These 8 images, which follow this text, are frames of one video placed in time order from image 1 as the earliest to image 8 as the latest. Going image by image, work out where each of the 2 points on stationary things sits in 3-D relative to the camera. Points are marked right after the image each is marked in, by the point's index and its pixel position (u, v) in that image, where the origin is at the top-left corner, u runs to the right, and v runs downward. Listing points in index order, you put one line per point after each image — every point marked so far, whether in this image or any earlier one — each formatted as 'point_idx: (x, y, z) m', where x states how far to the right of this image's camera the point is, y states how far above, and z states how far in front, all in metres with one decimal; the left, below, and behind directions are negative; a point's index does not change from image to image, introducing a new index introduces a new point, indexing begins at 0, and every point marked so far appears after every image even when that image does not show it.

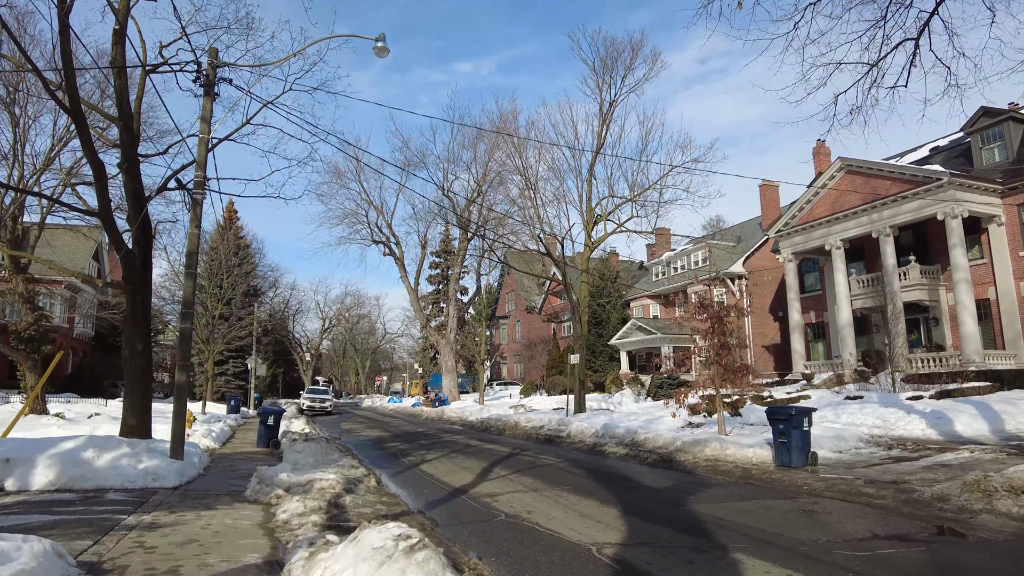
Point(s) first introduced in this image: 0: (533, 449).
0: (+0.5, -3.7, +14.7) m
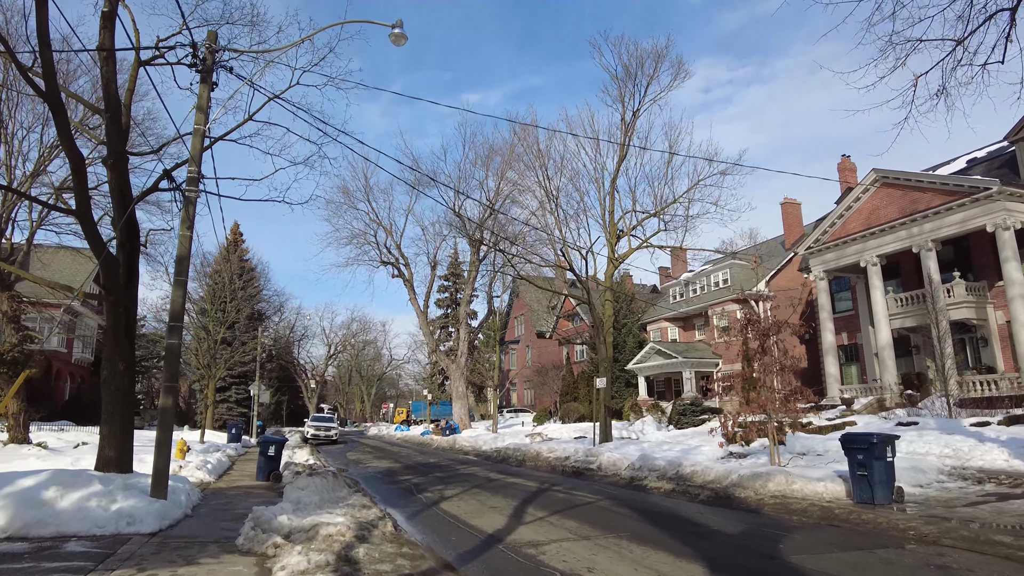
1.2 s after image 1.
0: (+1.1, -4.0, +13.1) m
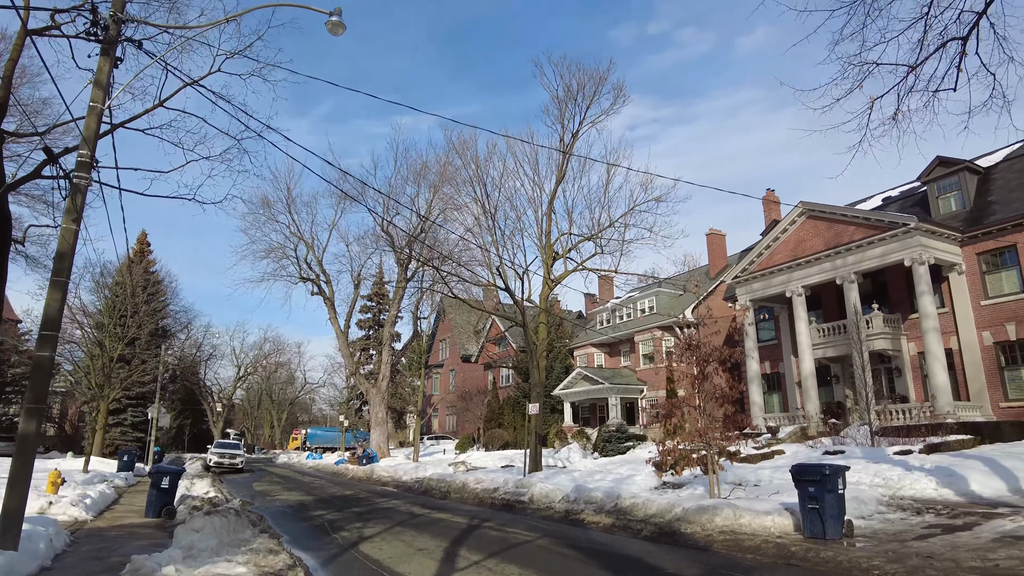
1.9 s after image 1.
0: (-0.3, -4.3, +12.1) m
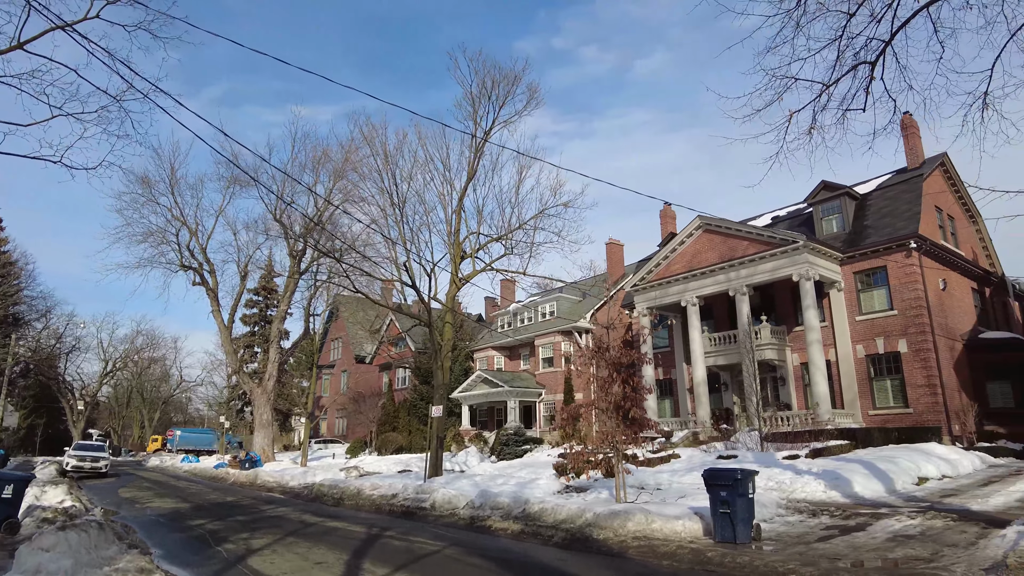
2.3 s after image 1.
0: (-2.0, -4.2, +11.4) m
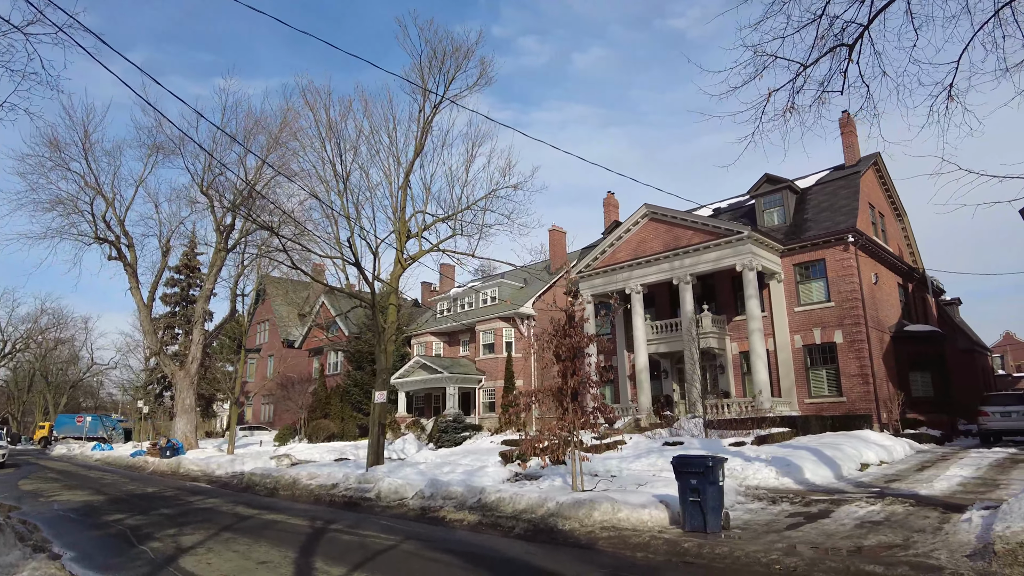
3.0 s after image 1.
0: (-2.8, -3.8, +10.6) m
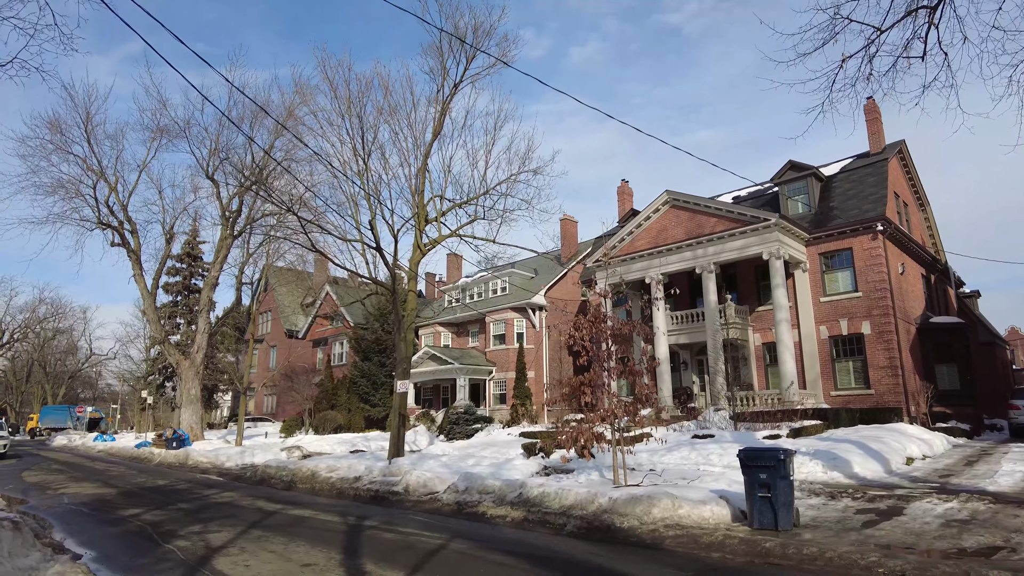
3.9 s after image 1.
0: (-2.1, -3.5, +10.0) m
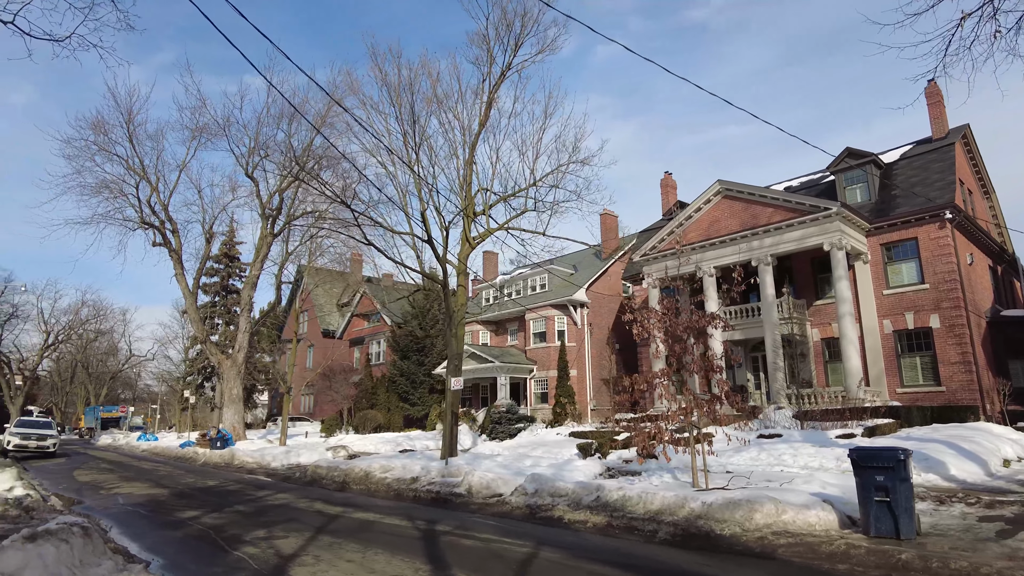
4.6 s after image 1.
0: (-1.0, -3.3, +9.4) m
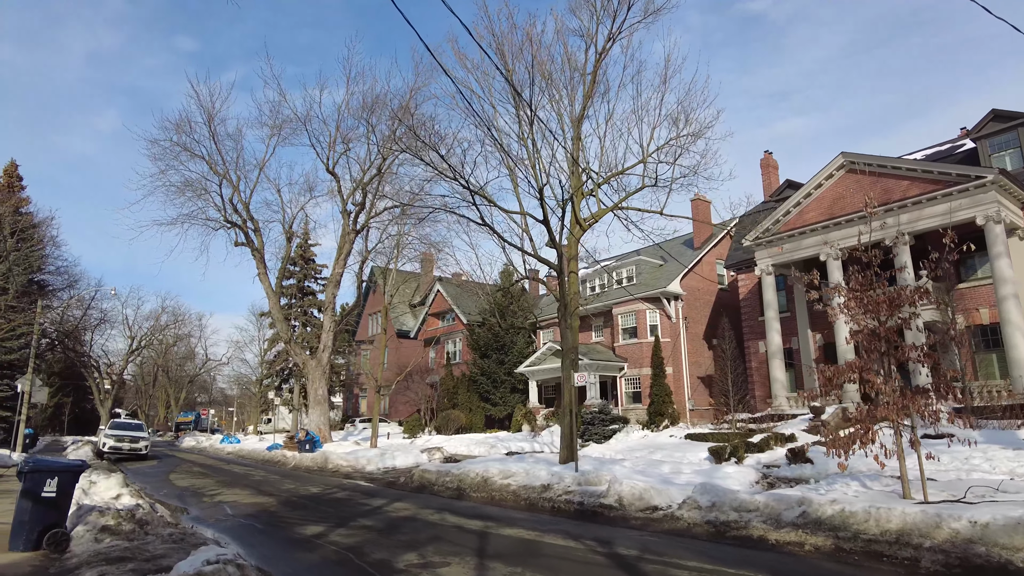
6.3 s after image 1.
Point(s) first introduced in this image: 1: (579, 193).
0: (+1.2, -3.0, +7.8) m
1: (+1.5, +2.3, +16.1) m
